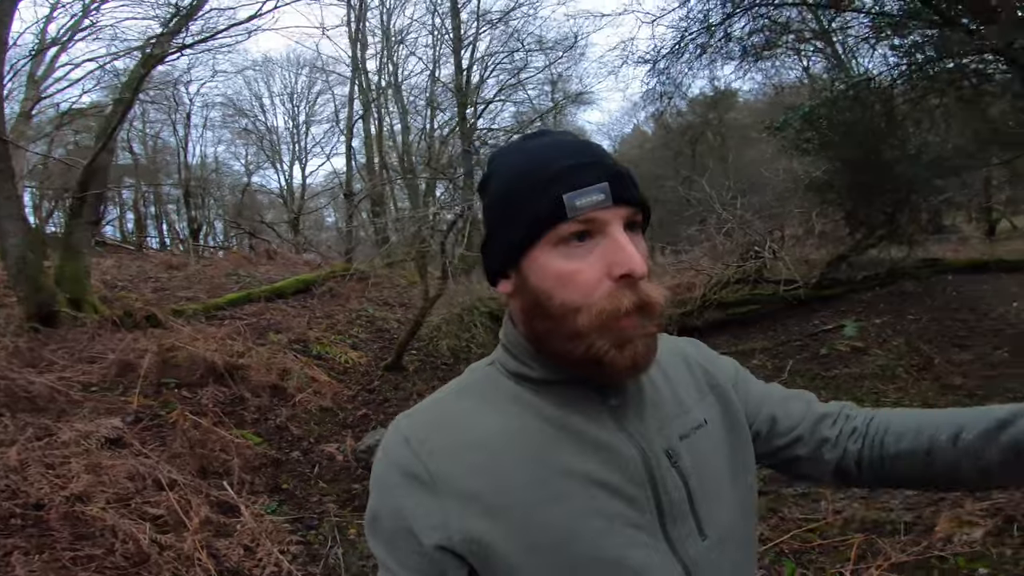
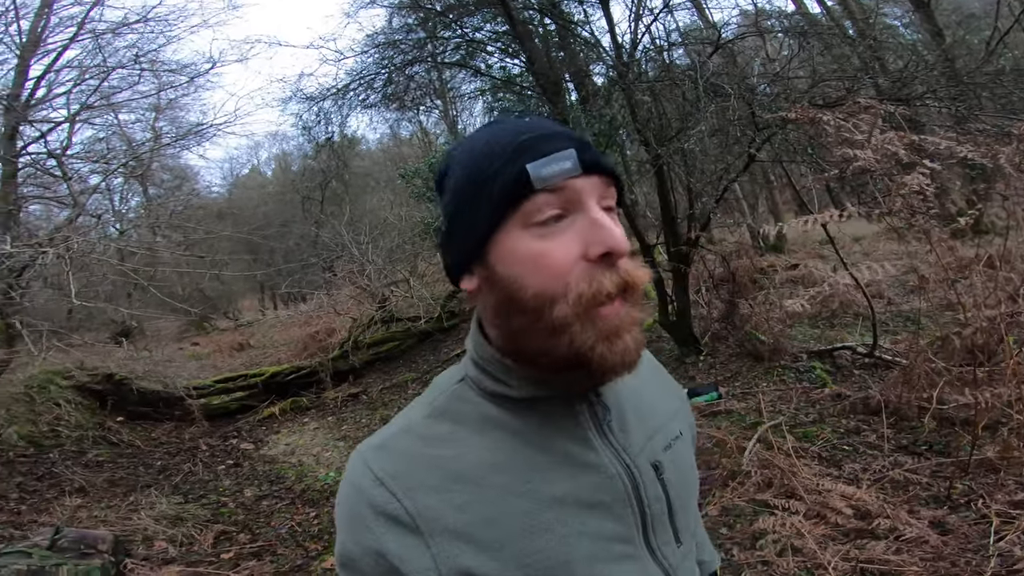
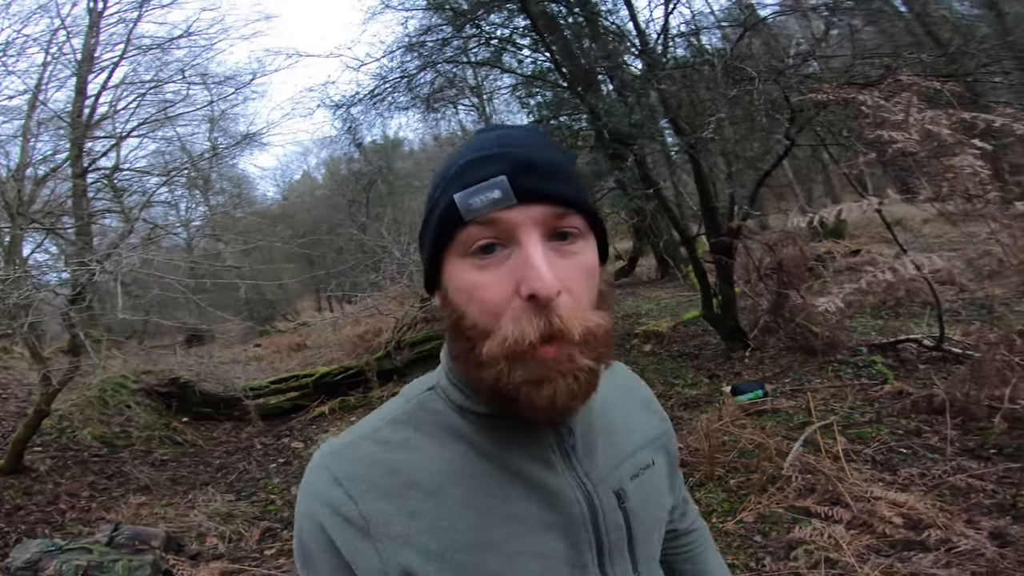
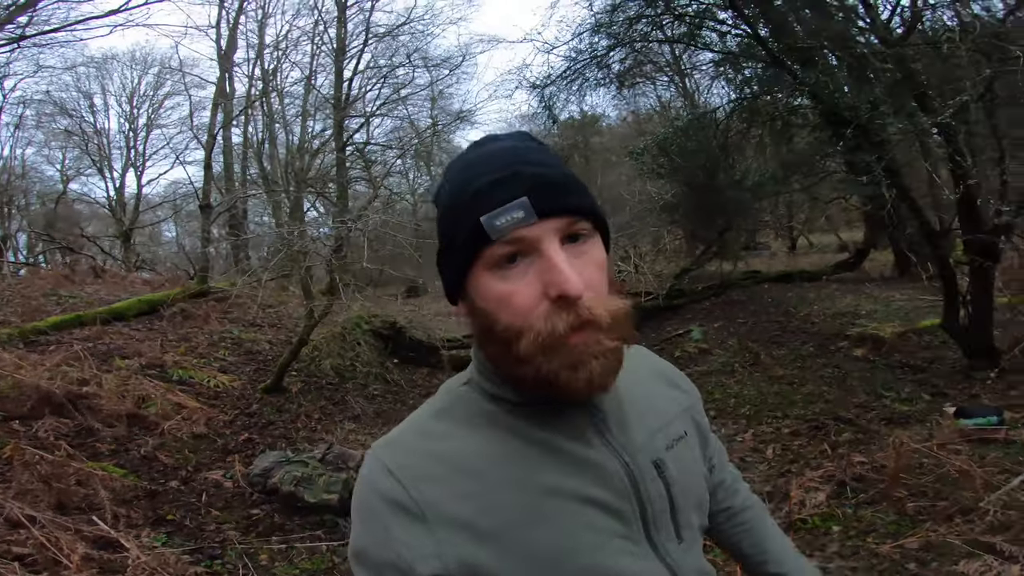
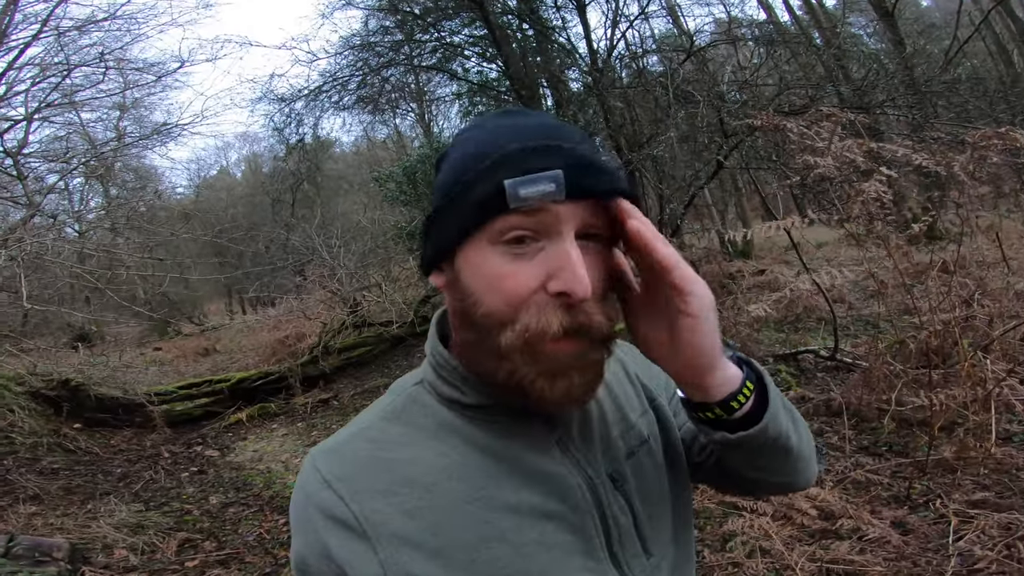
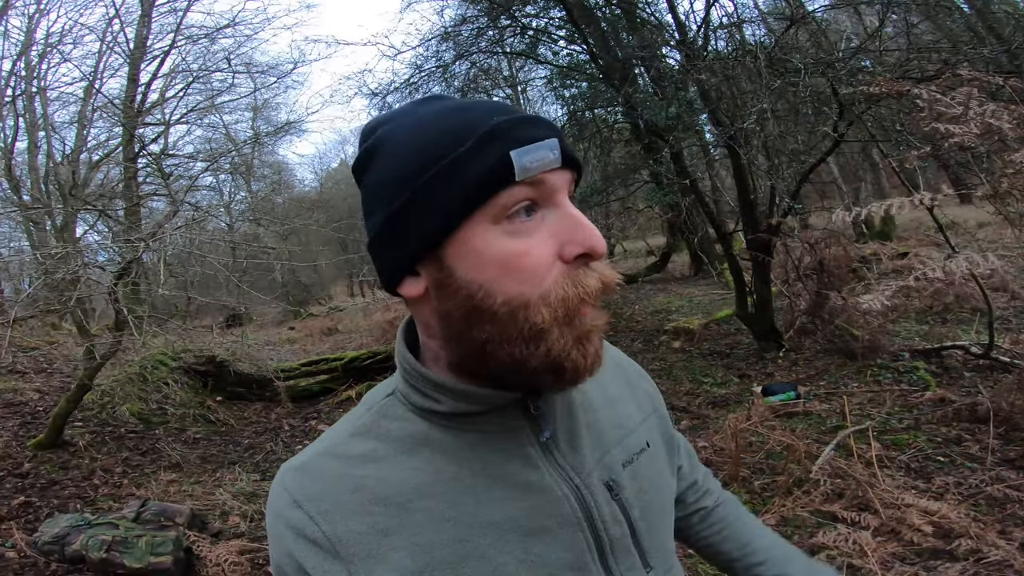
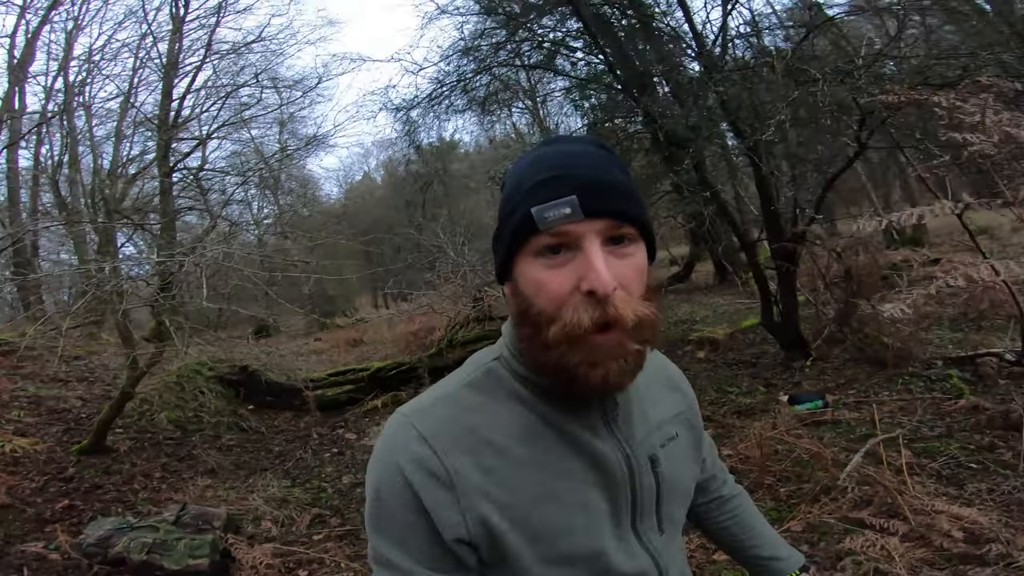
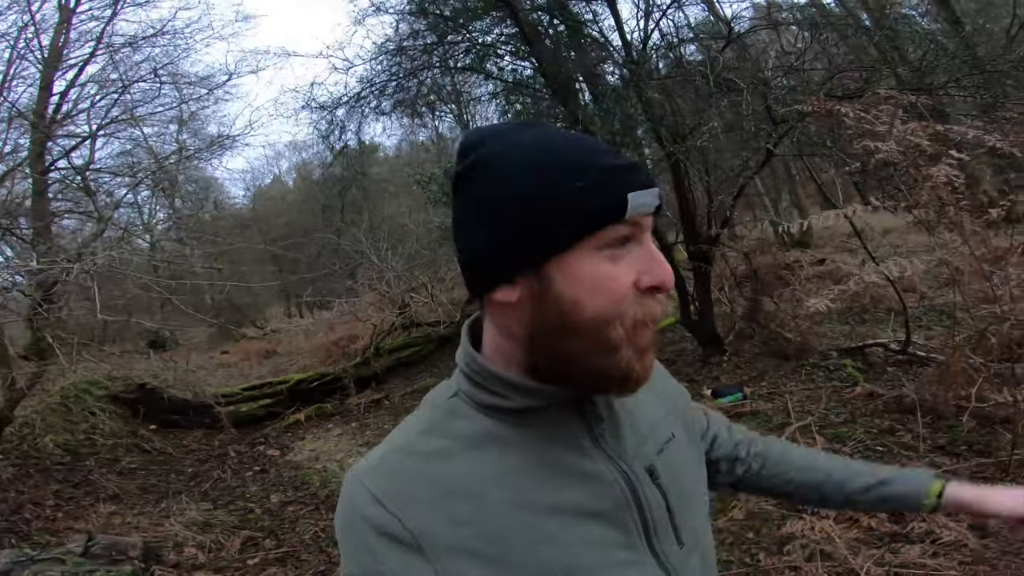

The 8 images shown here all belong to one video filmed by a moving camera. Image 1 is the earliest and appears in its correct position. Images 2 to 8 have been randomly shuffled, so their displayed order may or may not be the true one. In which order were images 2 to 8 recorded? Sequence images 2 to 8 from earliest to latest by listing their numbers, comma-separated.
4, 7, 8, 5, 2, 6, 3
